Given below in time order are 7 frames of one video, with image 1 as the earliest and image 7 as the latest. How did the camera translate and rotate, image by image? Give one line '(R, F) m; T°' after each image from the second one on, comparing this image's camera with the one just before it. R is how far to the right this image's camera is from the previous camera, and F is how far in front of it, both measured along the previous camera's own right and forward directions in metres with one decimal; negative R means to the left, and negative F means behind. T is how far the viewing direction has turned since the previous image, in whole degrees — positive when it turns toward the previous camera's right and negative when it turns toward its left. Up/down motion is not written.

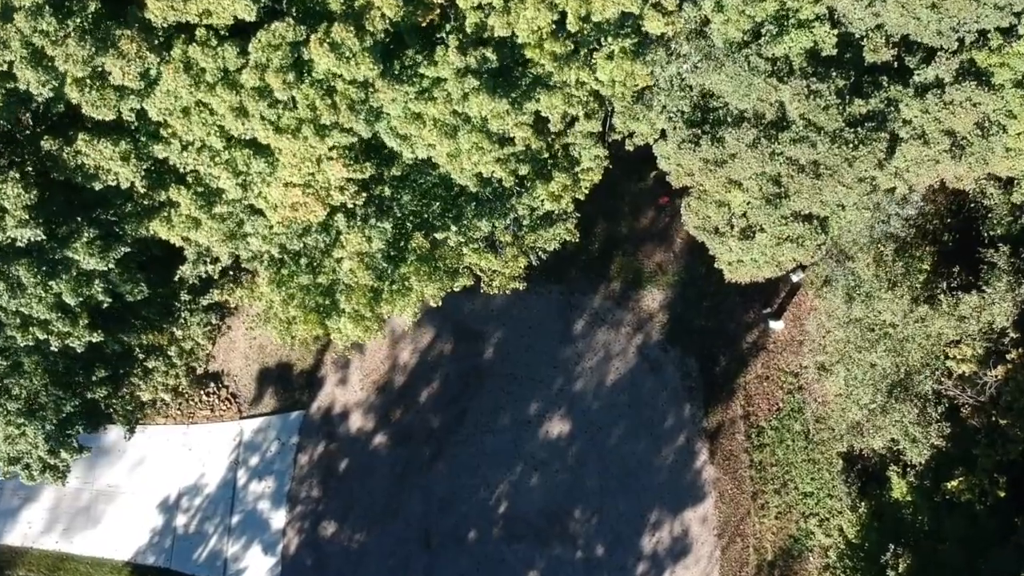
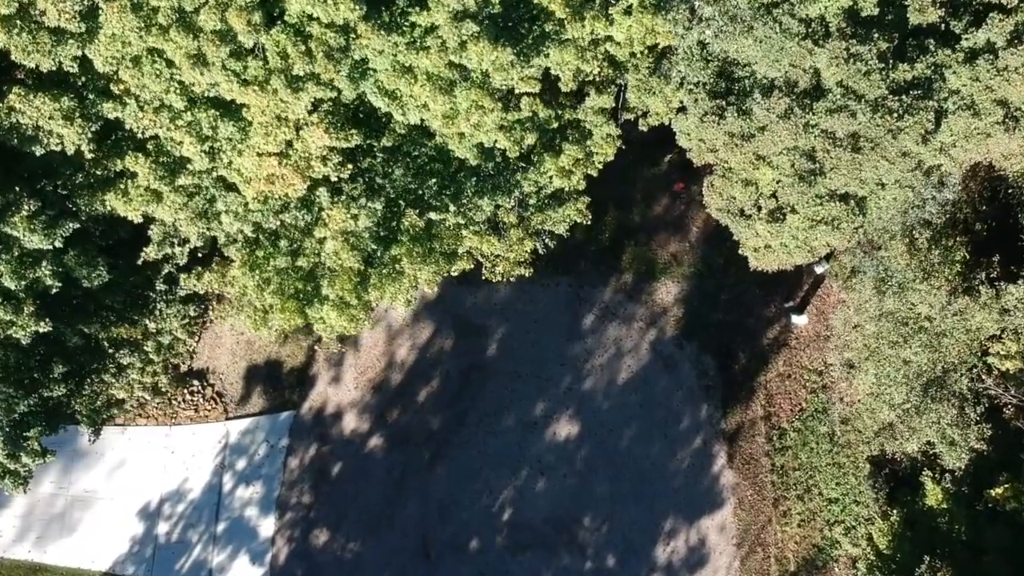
(0.0, +1.8) m; 0°
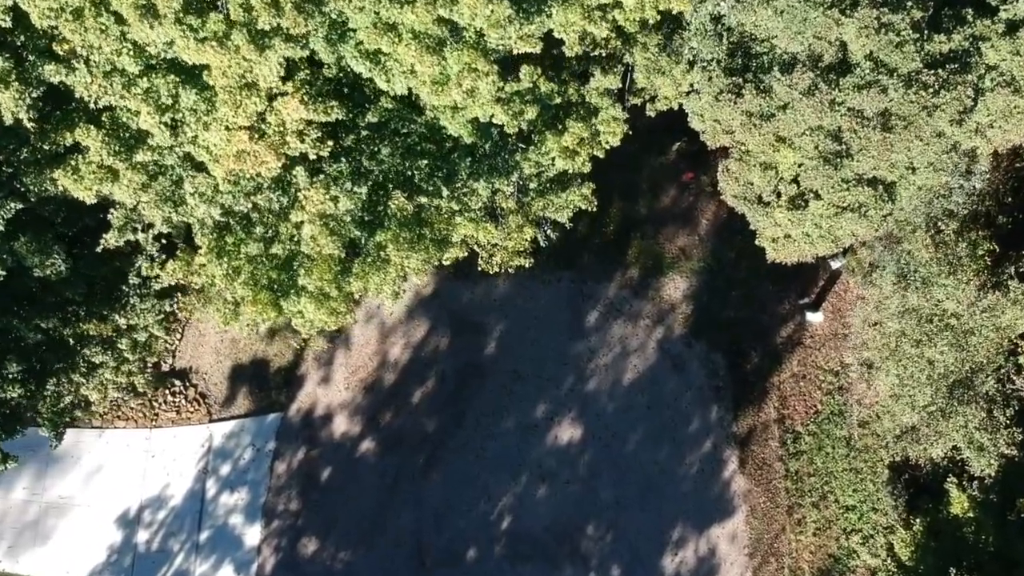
(0.0, +1.4) m; 0°
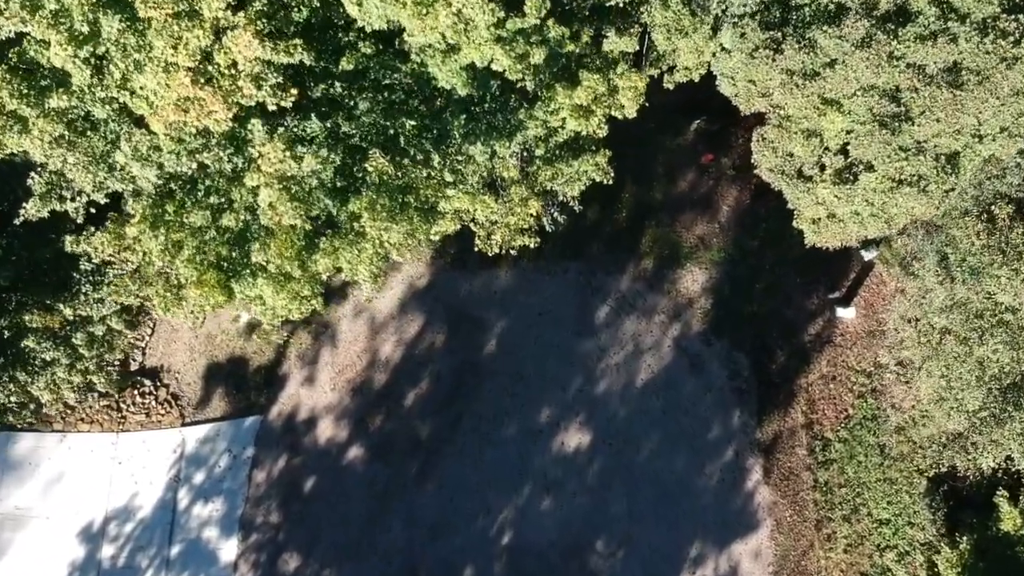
(0.0, +2.2) m; 0°
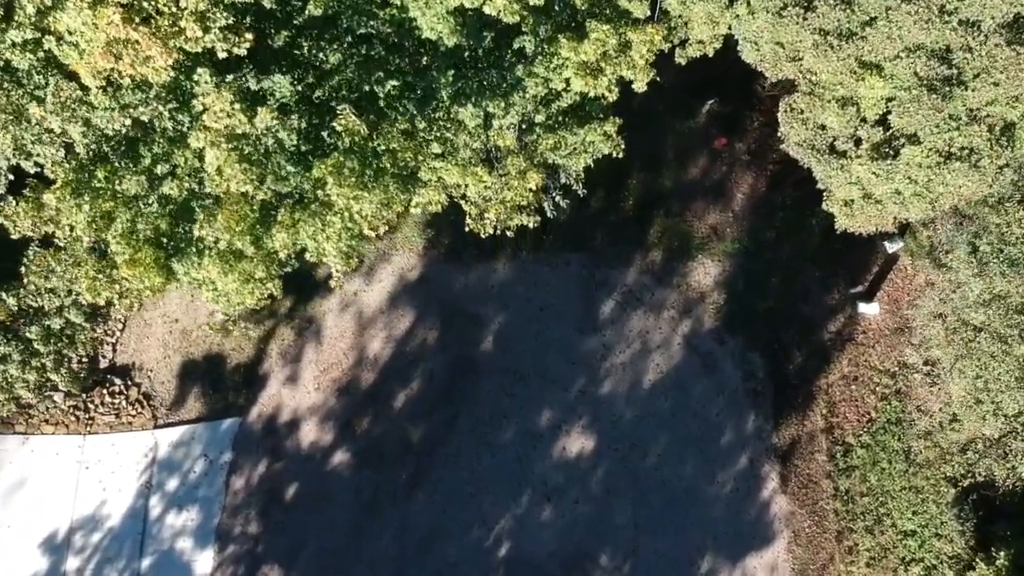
(+0.1, +1.6) m; 0°
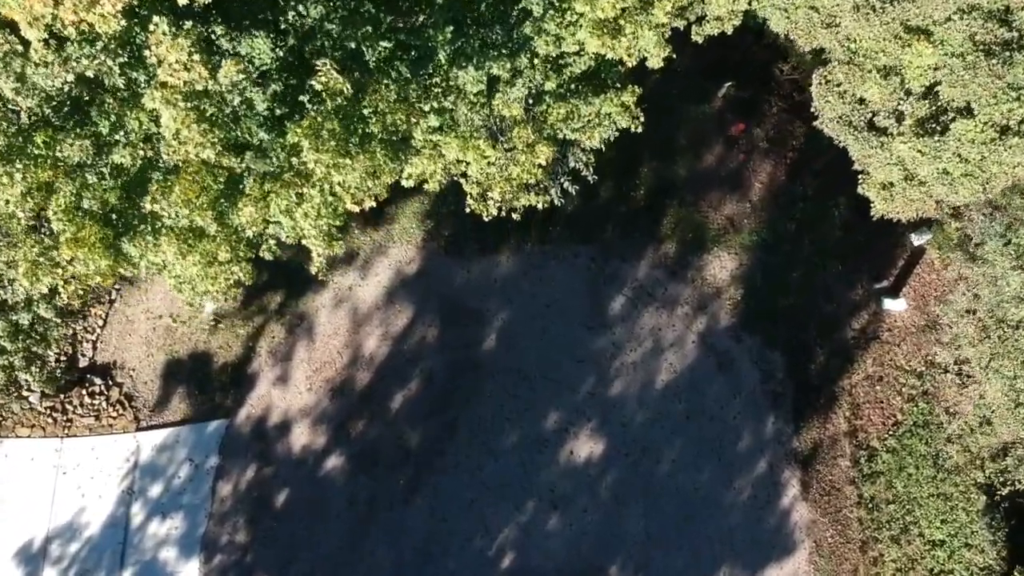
(0.0, +1.2) m; 0°
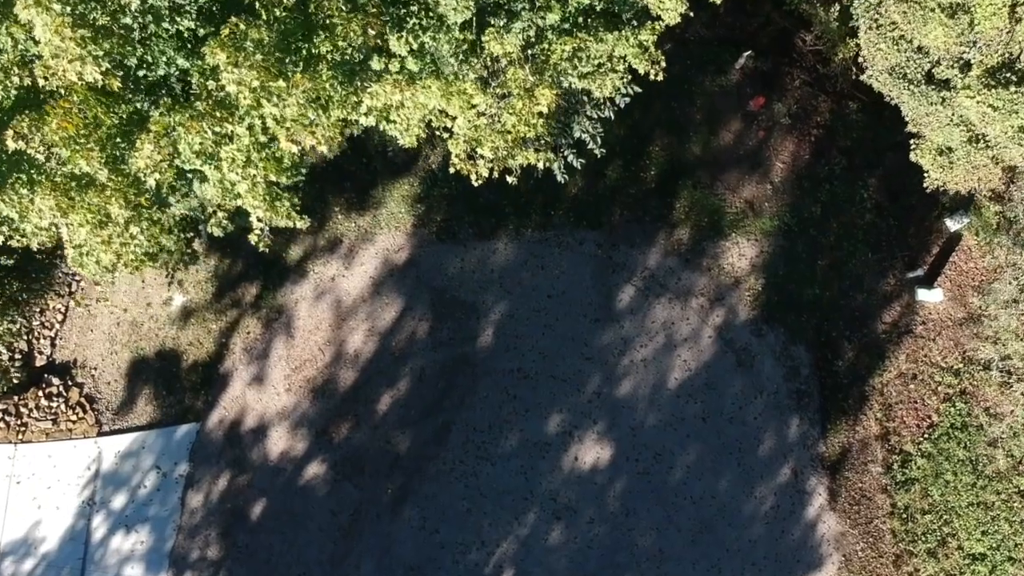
(+0.1, +1.8) m; 0°
